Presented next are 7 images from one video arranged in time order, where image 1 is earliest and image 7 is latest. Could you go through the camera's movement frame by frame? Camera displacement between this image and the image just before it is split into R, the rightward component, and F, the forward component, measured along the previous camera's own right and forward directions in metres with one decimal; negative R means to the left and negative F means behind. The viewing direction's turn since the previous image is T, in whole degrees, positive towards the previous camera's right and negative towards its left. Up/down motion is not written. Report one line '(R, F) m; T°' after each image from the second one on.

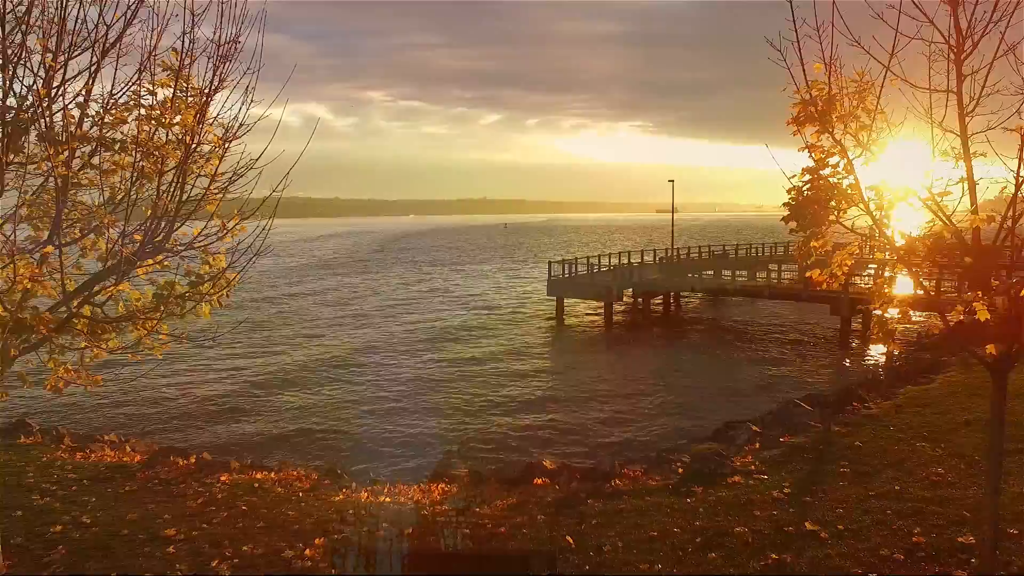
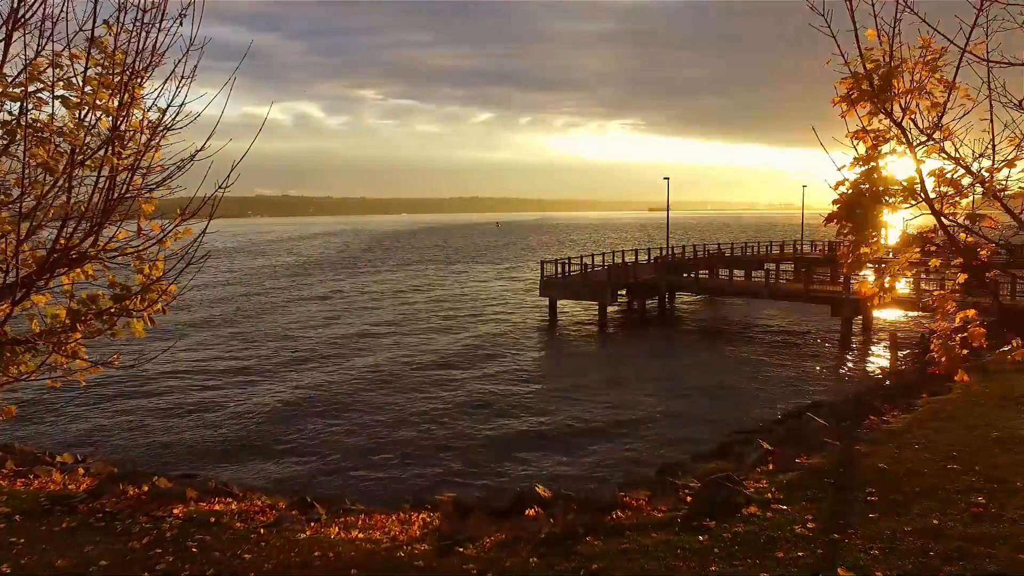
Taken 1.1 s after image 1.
(+0.1, +1.1) m; +1°
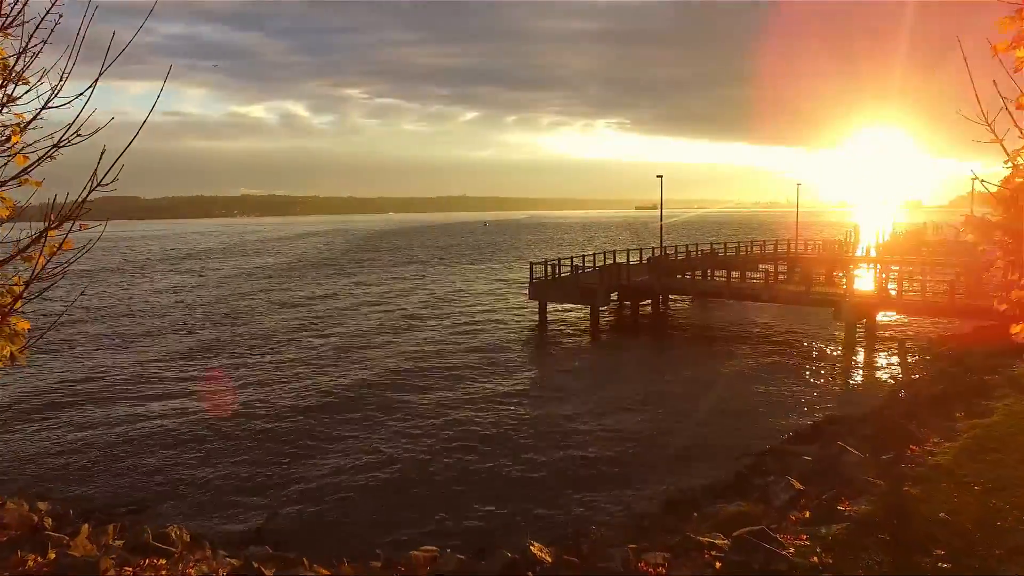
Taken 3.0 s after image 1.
(0.0, +1.8) m; +1°
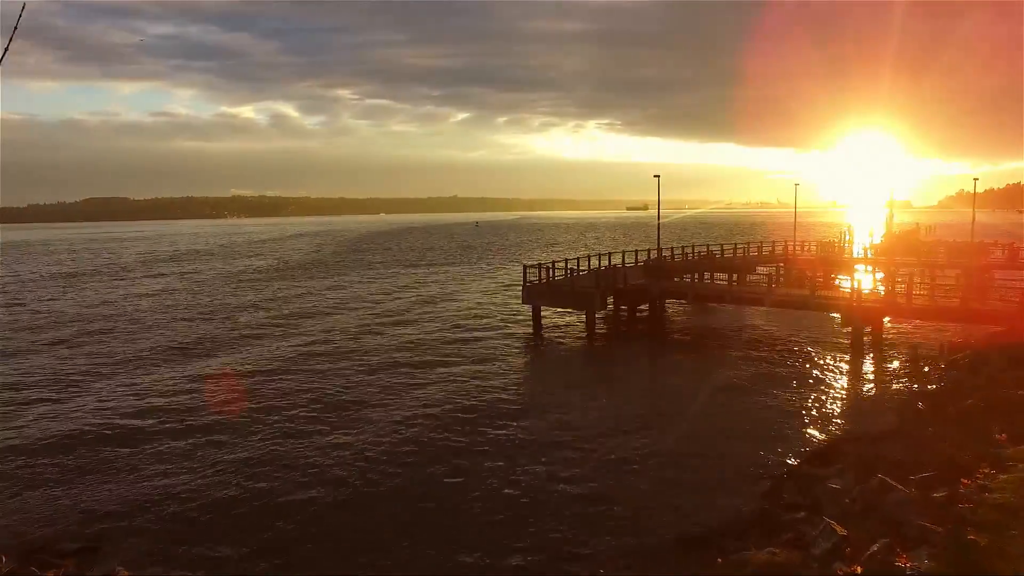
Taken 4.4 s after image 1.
(-0.1, +1.5) m; +1°
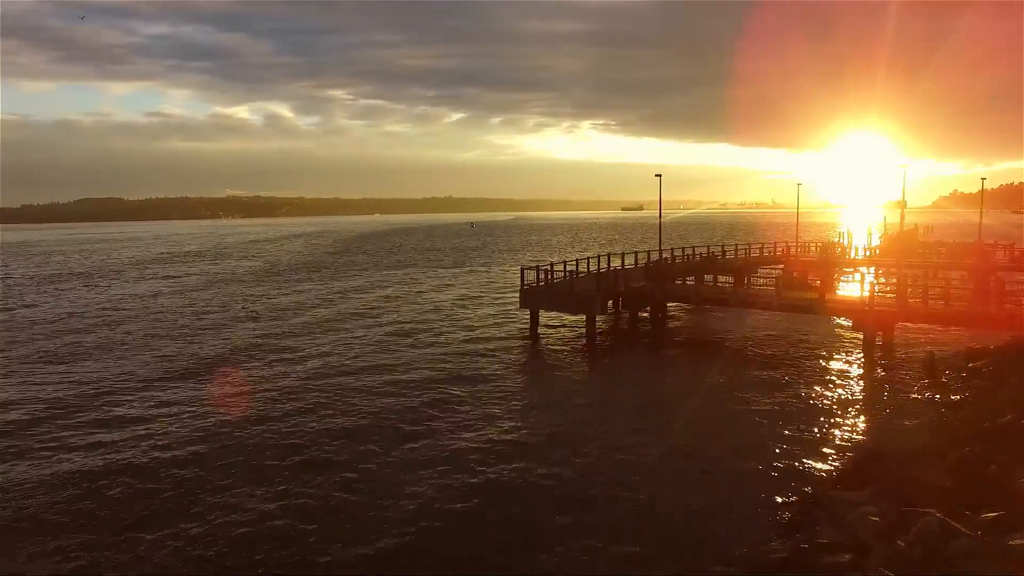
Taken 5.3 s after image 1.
(-0.1, +1.3) m; 0°
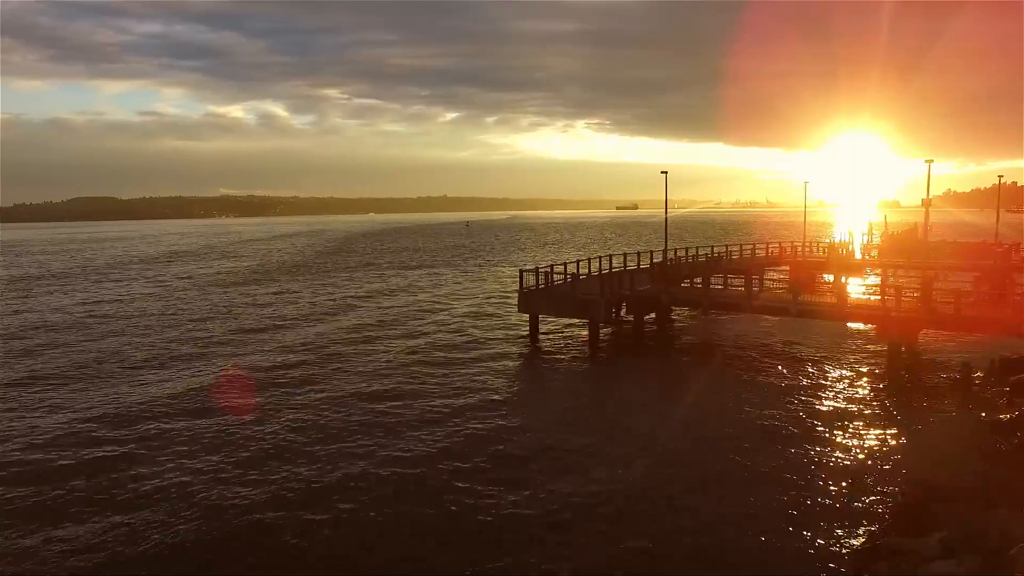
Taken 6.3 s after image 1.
(-0.2, +2.1) m; 0°
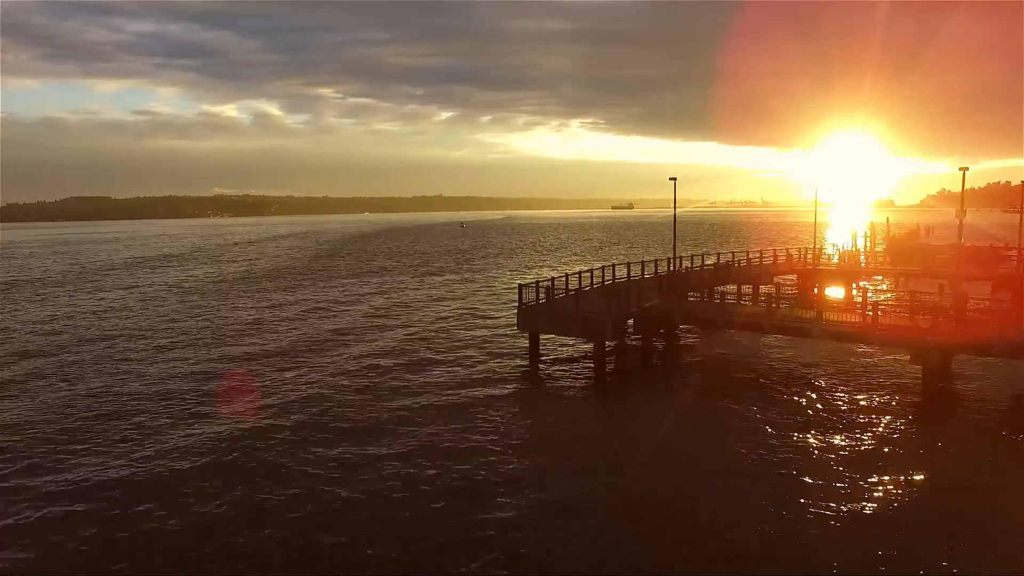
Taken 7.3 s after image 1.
(-0.2, +2.4) m; 0°
